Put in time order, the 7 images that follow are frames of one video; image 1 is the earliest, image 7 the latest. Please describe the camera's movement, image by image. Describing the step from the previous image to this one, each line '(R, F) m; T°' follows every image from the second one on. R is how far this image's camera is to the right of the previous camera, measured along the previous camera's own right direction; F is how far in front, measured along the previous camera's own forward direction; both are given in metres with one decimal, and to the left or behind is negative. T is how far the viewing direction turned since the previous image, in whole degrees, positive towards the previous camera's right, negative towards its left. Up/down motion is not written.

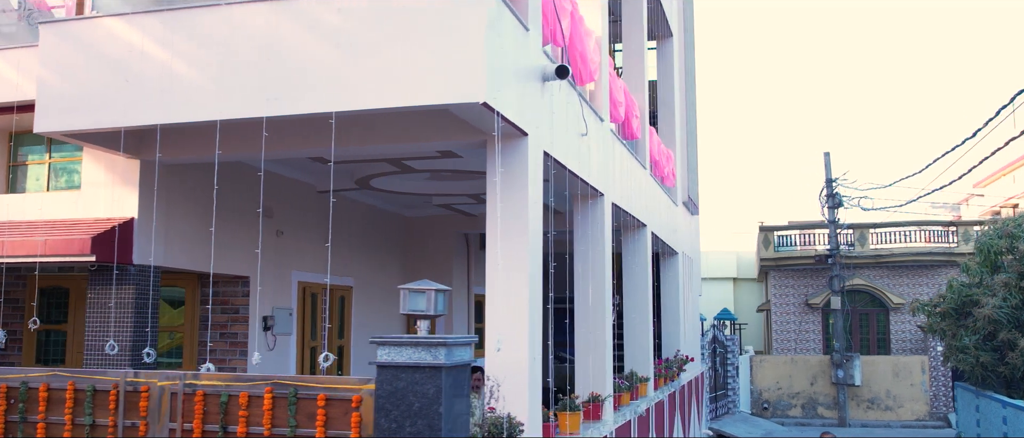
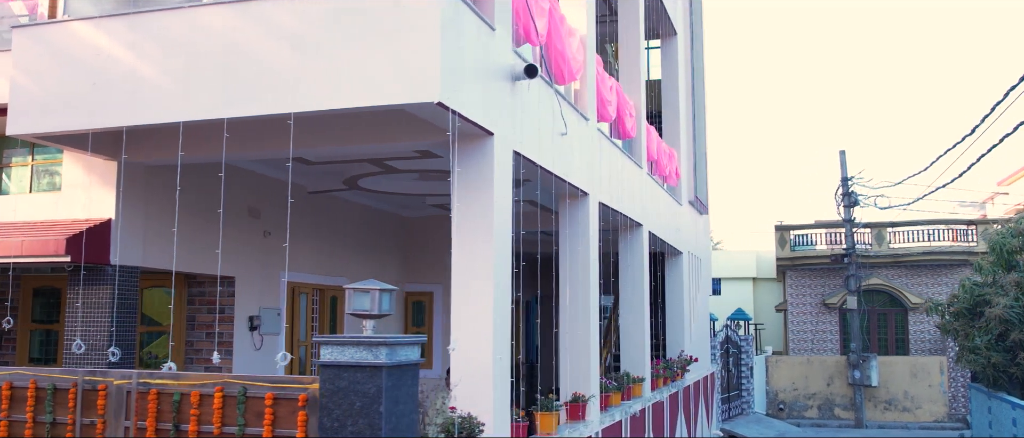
(+0.5, 0.0) m; -2°
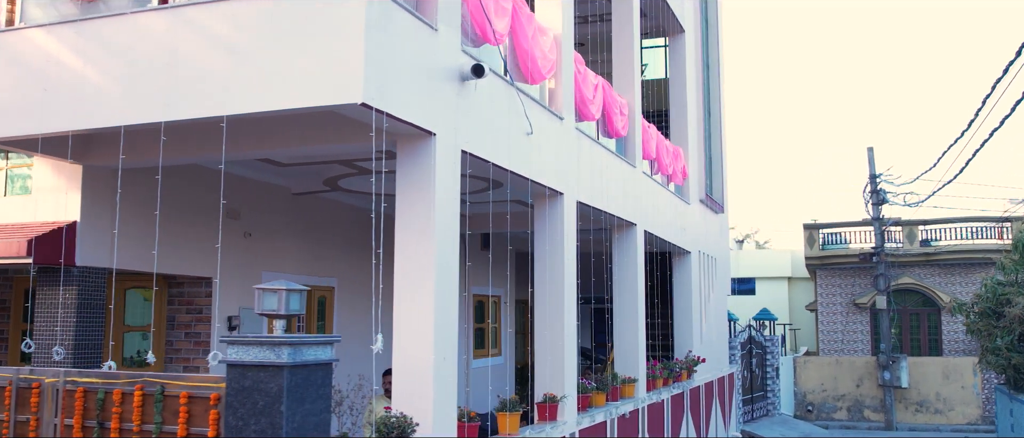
(+0.8, 0.0) m; -3°
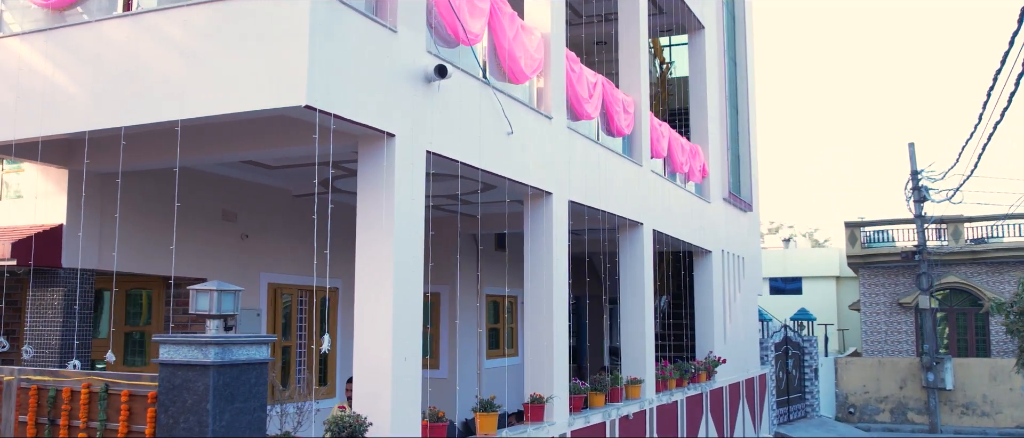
(+0.8, 0.0) m; -3°
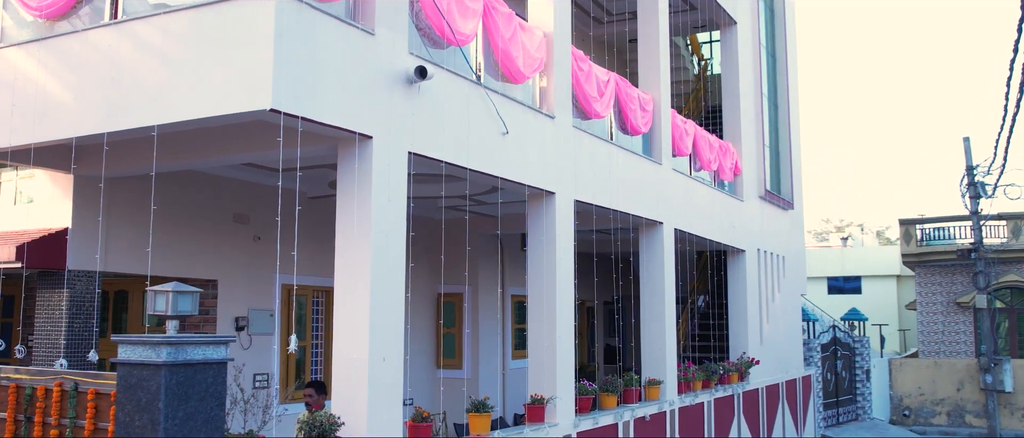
(+0.7, 0.0) m; -4°
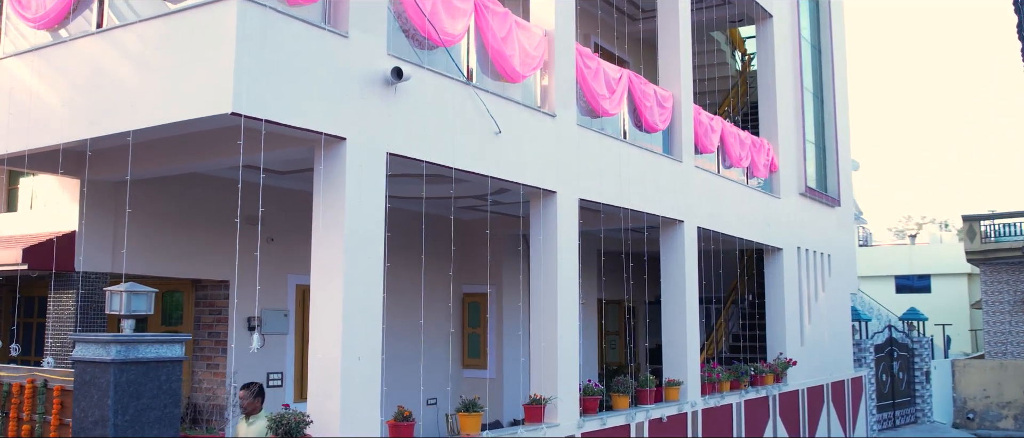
(+0.8, +0.1) m; -4°
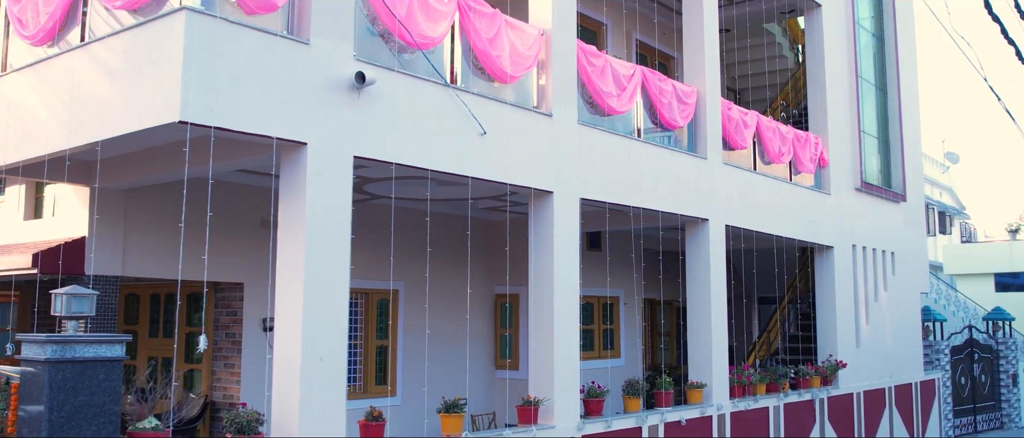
(+1.1, +0.1) m; -6°
